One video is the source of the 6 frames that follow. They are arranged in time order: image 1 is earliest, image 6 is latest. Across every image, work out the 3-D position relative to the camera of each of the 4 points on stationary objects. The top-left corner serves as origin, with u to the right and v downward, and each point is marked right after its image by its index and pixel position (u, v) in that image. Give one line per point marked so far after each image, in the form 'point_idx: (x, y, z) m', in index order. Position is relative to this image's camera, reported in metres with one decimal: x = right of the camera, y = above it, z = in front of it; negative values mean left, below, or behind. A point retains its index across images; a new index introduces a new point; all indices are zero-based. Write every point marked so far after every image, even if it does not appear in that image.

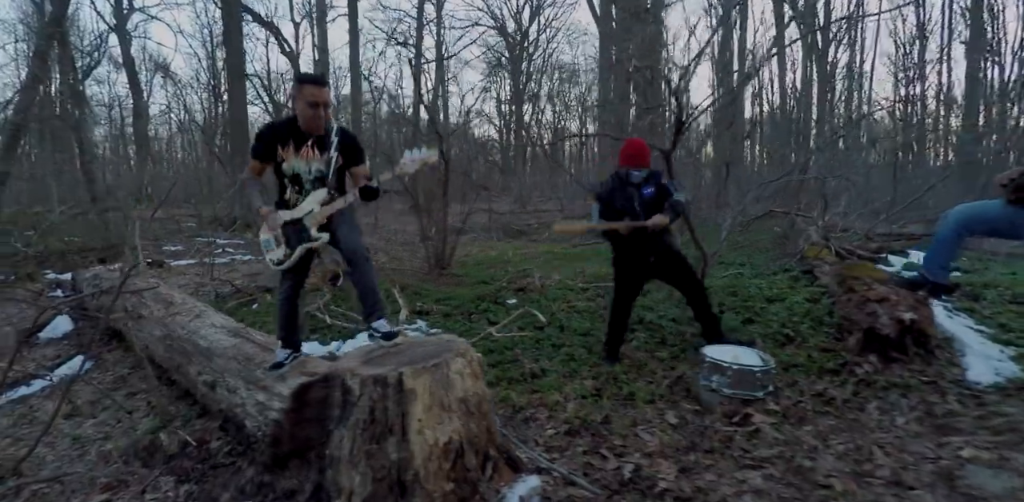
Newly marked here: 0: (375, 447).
0: (-0.7, -0.9, +2.5) m
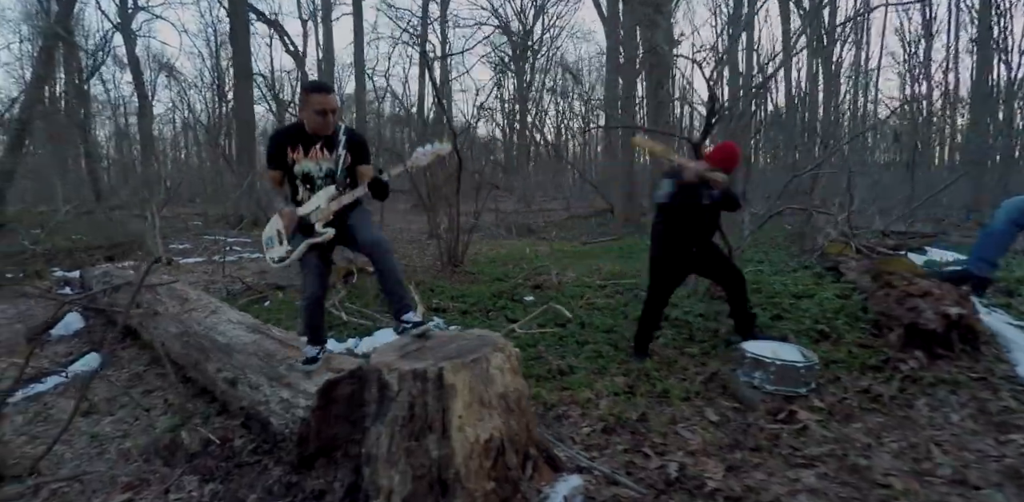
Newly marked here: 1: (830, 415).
0: (-0.4, -0.9, +2.4) m
1: (+1.9, -1.0, +3.0) m
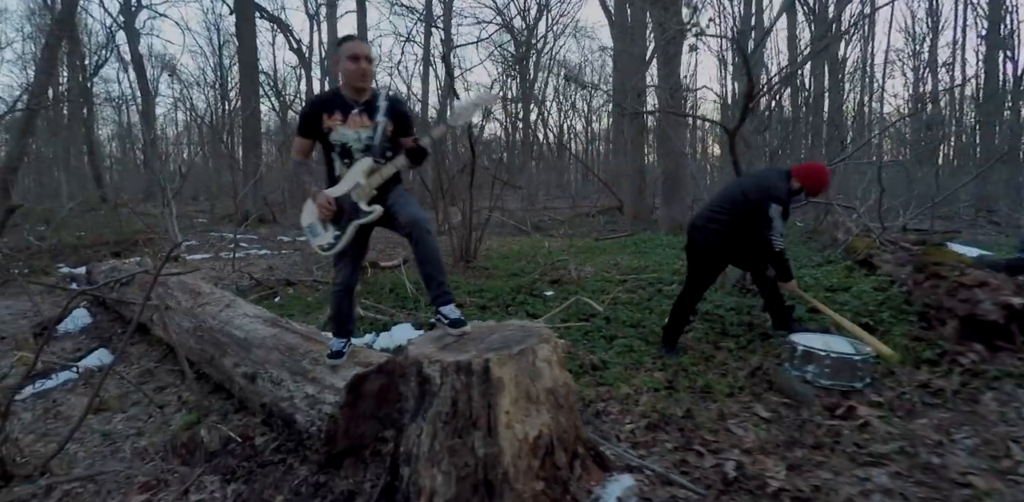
0: (-0.2, -0.8, +2.2) m
1: (+2.1, -0.9, +2.8) m
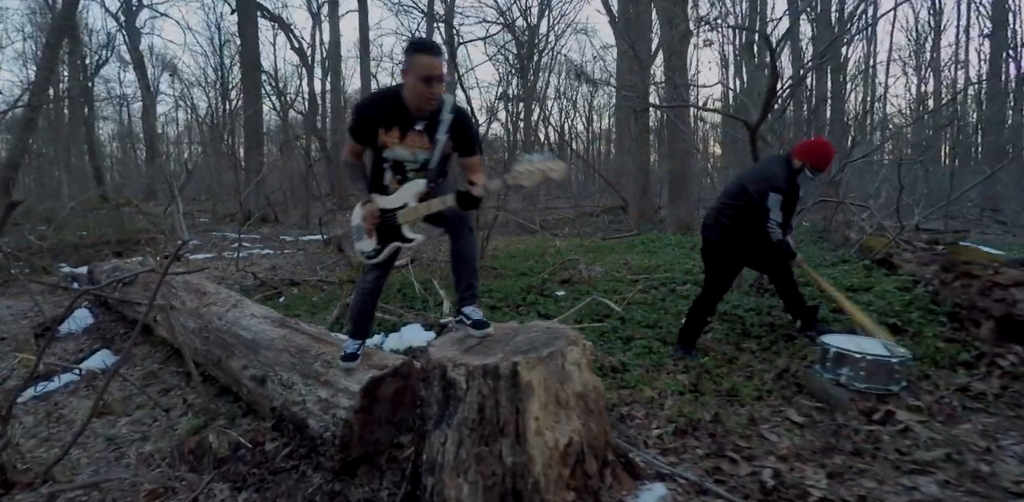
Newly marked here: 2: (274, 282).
0: (-0.1, -0.8, +2.1) m
1: (+2.2, -0.9, +2.7) m
2: (-3.5, -0.5, +7.6) m
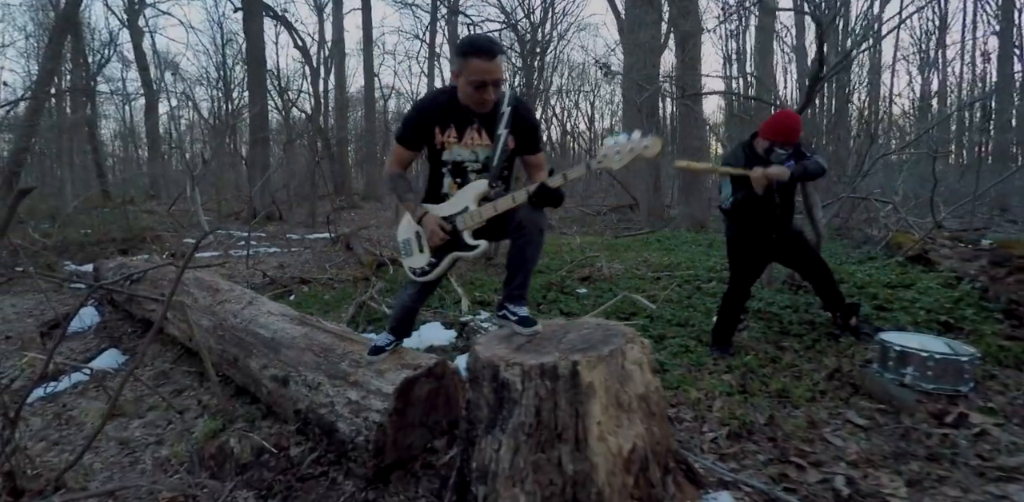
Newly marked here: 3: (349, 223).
0: (+0.1, -0.8, +1.9) m
1: (+2.4, -0.8, +2.5) m
2: (-3.3, -0.4, +7.4) m
3: (-4.6, +0.8, +14.5) m
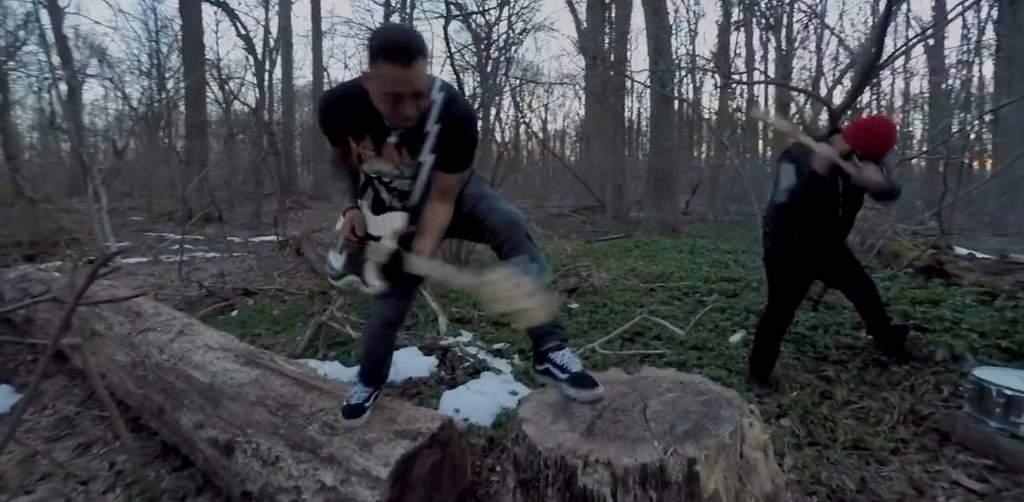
0: (+0.3, -0.9, +1.2) m
1: (+2.6, -0.9, +2.1) m
2: (-3.5, -0.5, +6.4) m
3: (-5.5, +0.7, +13.4) m
